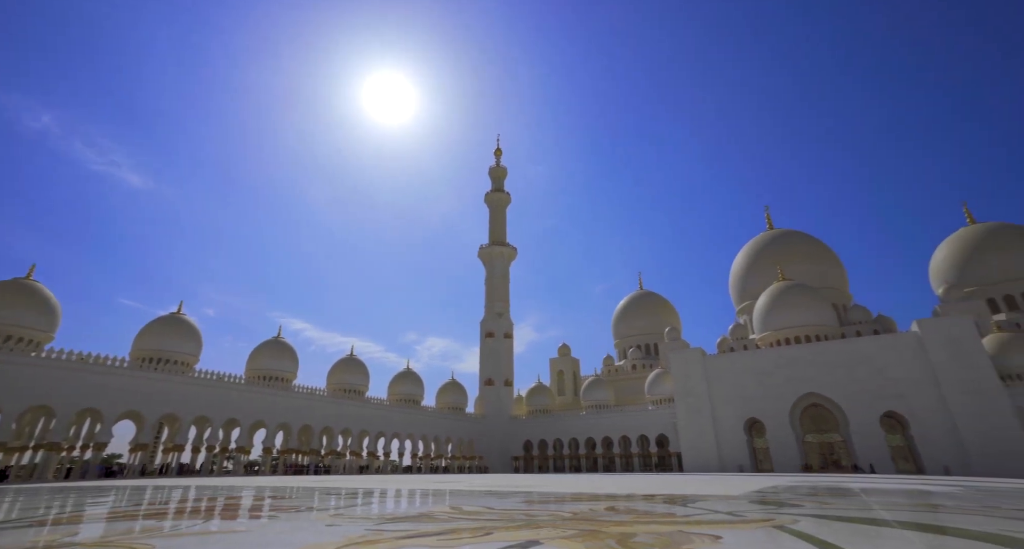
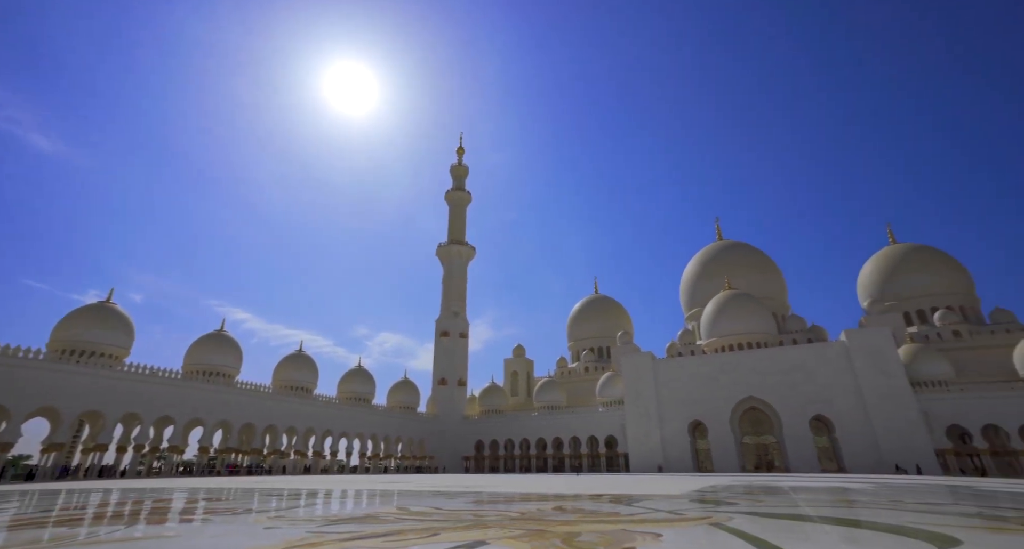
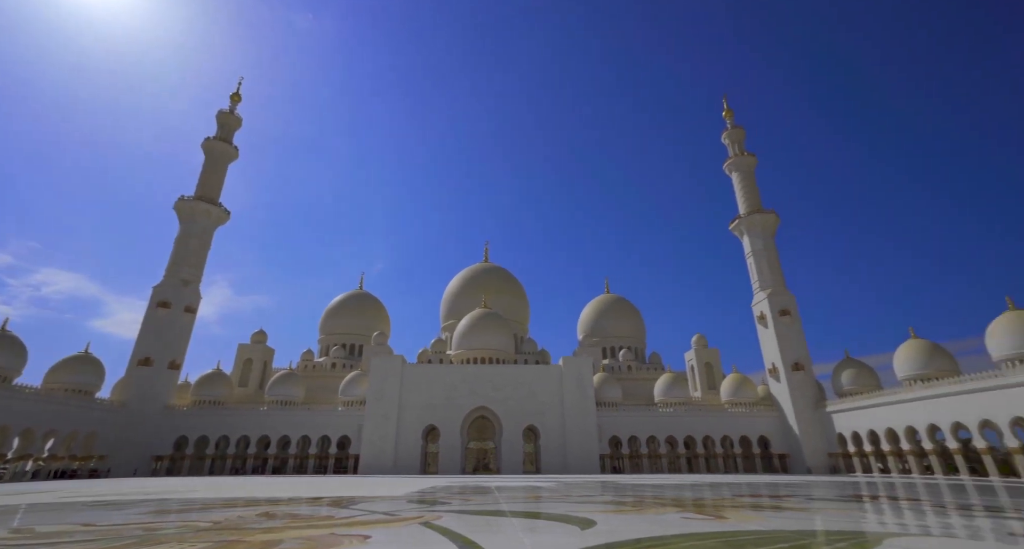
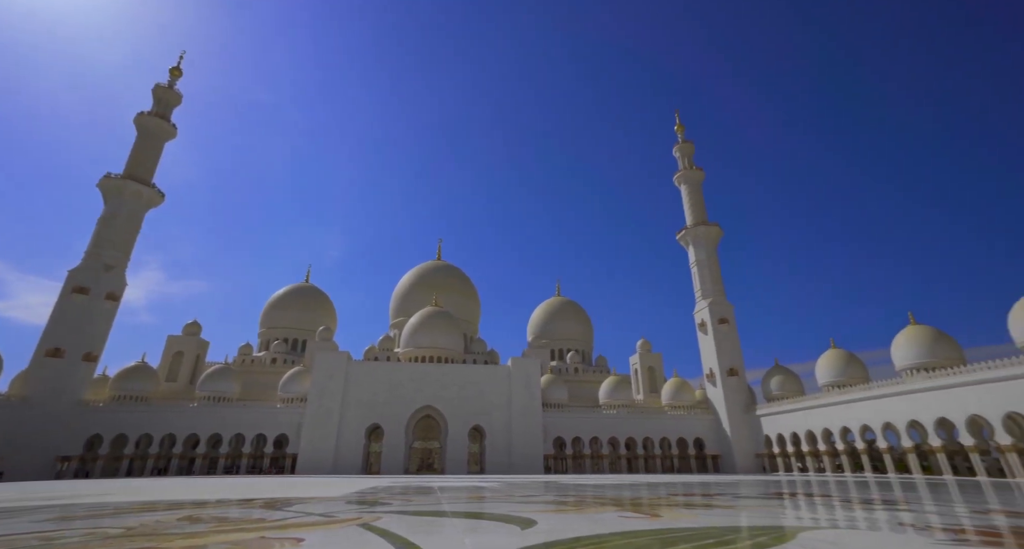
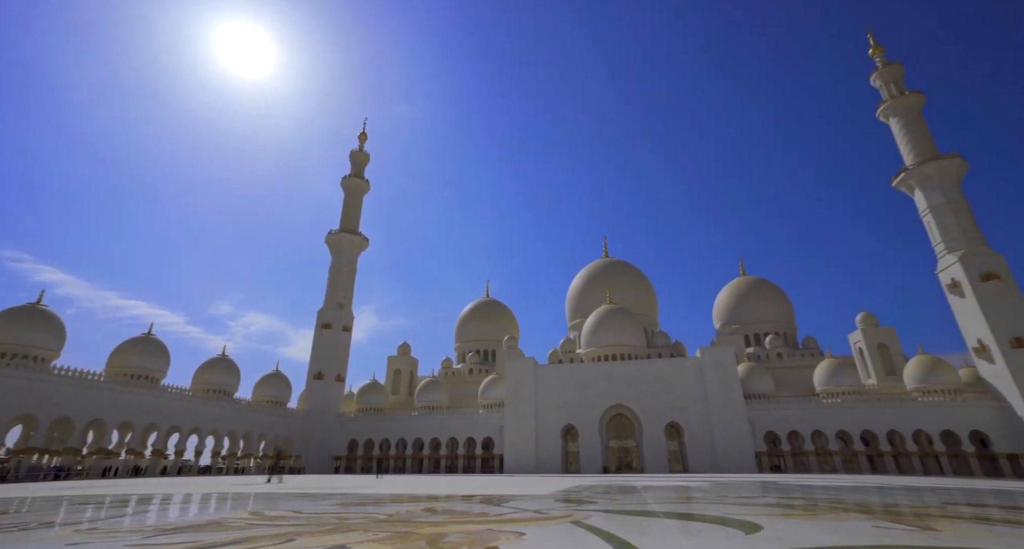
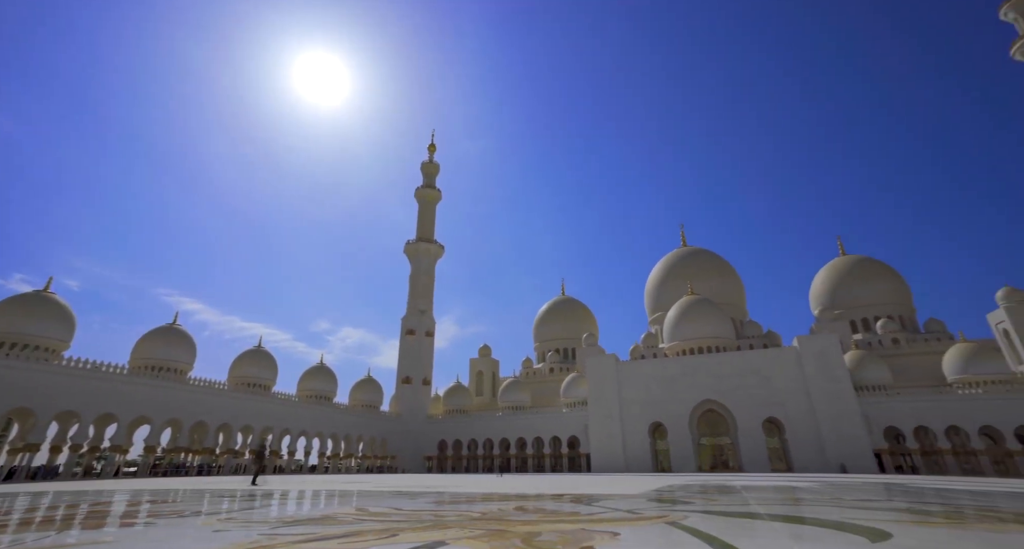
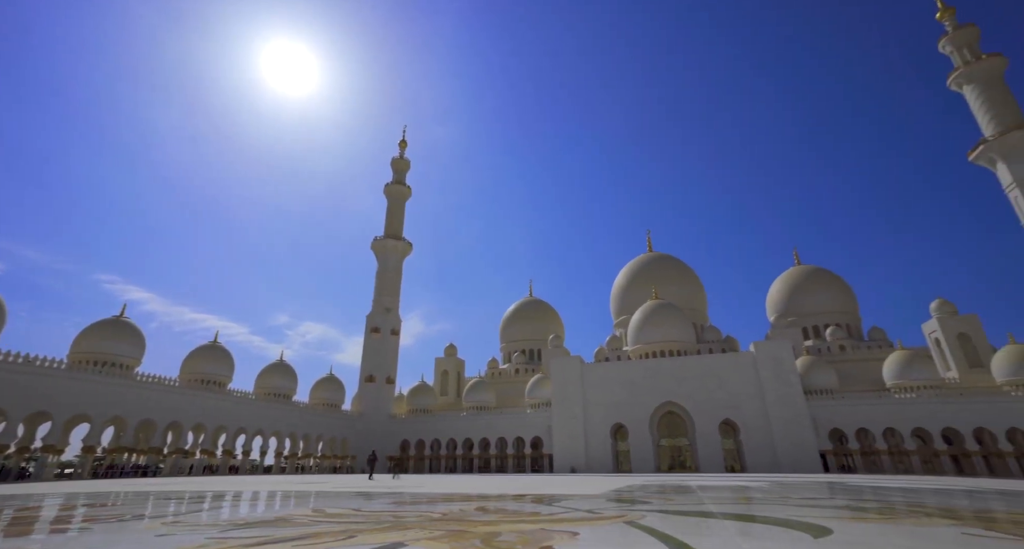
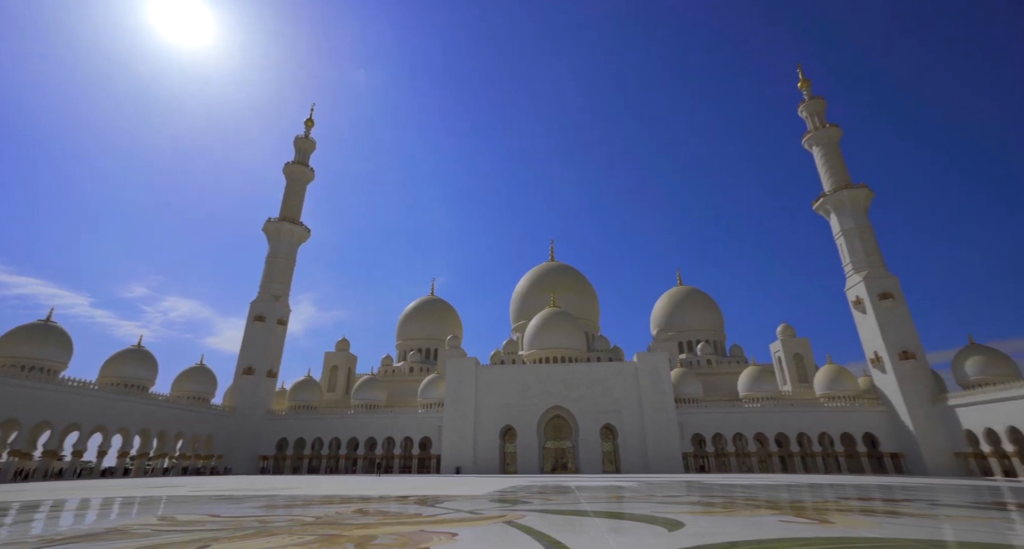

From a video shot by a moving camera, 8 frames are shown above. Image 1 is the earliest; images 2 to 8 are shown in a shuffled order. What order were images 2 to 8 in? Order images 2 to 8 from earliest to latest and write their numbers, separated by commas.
2, 6, 7, 5, 8, 3, 4
